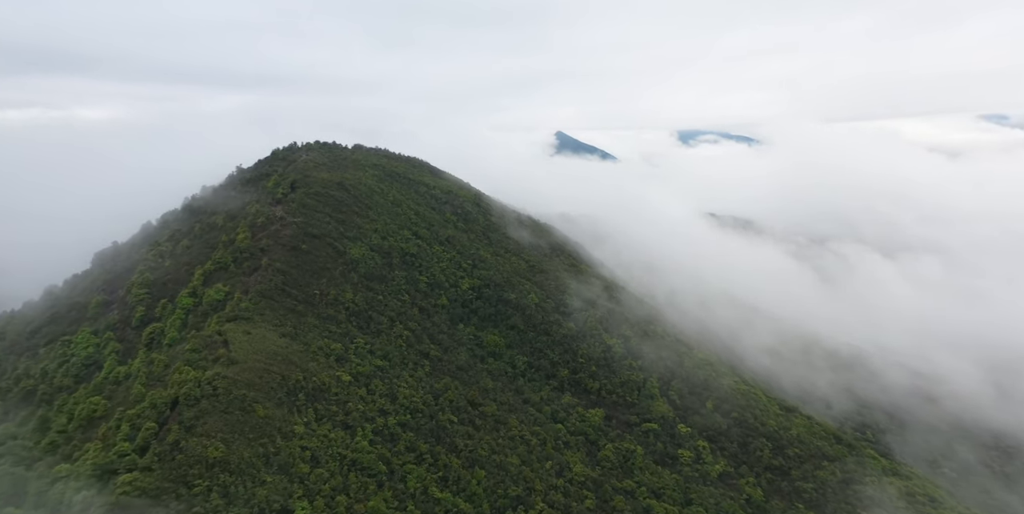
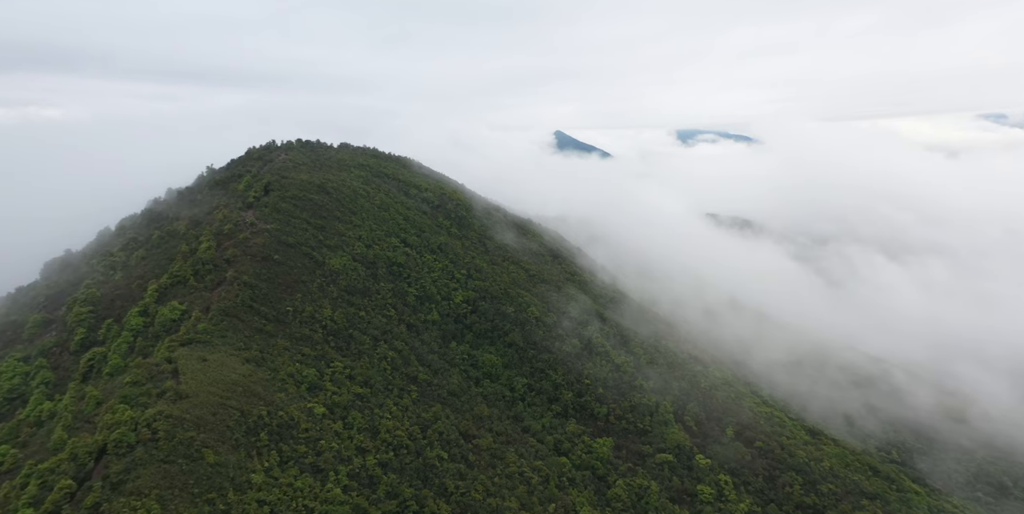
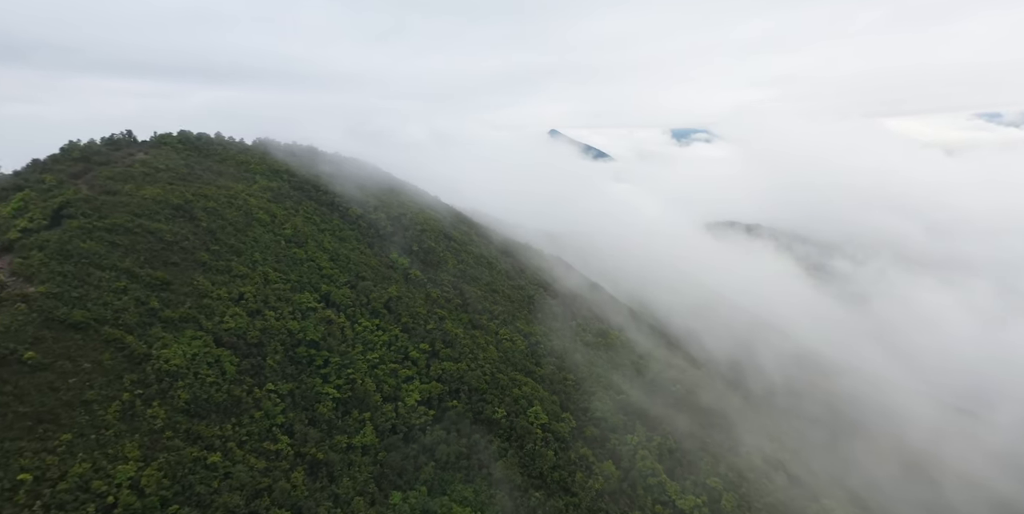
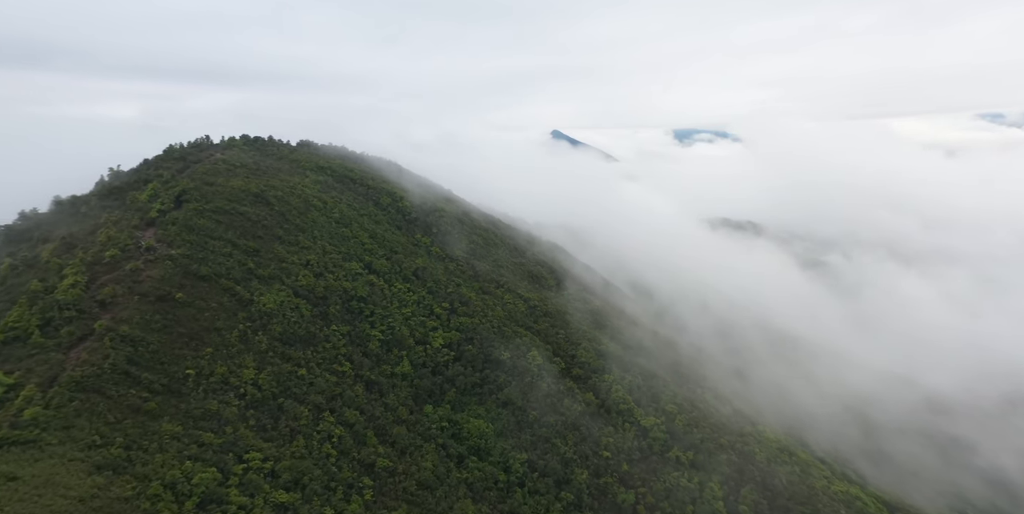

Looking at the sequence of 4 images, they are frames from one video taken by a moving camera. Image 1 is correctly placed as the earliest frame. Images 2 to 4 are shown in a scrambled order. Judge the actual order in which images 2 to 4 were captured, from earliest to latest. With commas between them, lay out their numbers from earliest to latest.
2, 4, 3
